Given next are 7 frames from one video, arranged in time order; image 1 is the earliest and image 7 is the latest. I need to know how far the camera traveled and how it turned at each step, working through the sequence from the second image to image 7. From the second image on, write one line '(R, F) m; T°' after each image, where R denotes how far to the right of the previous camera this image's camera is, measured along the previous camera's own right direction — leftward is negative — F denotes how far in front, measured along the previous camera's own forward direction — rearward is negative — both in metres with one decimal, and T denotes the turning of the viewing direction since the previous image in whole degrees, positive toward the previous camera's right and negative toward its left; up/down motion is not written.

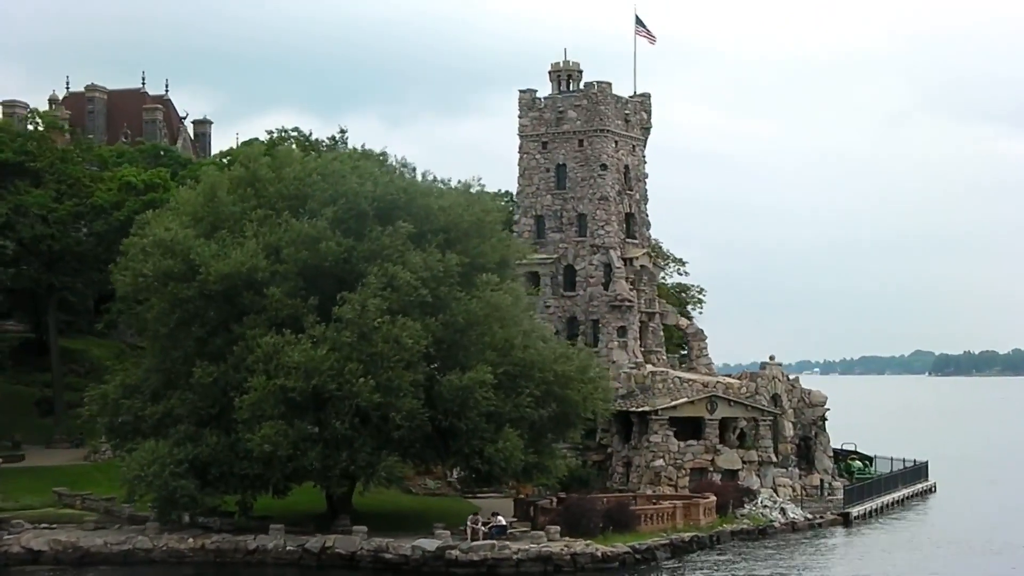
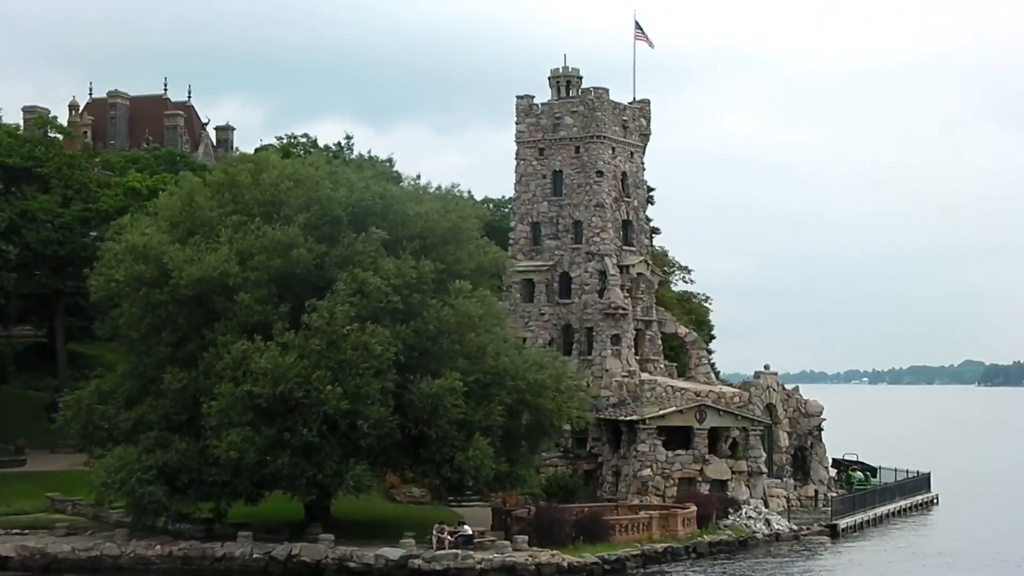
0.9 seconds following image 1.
(+2.0, +0.4) m; -2°
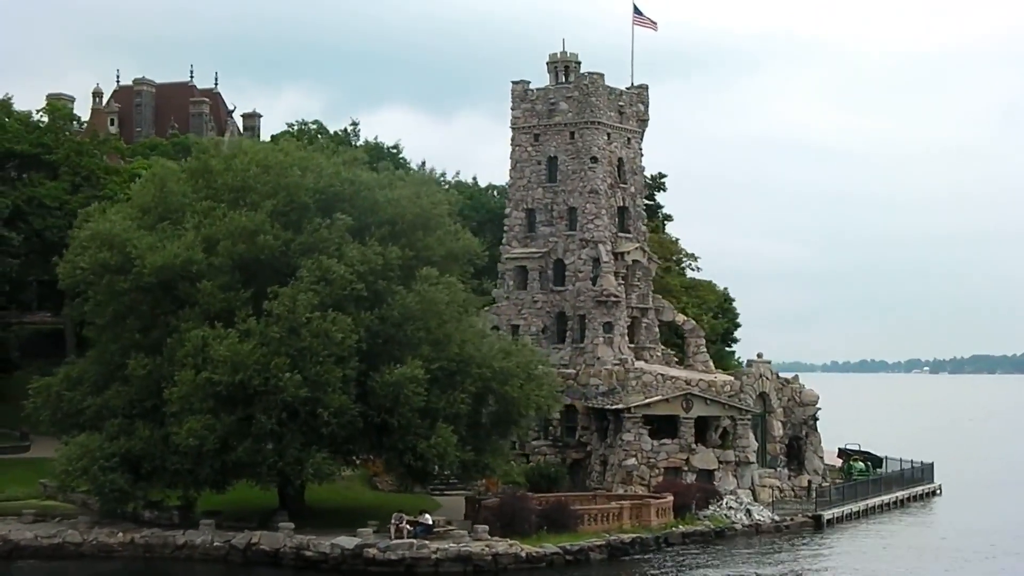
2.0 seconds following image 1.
(+2.5, +0.6) m; -2°
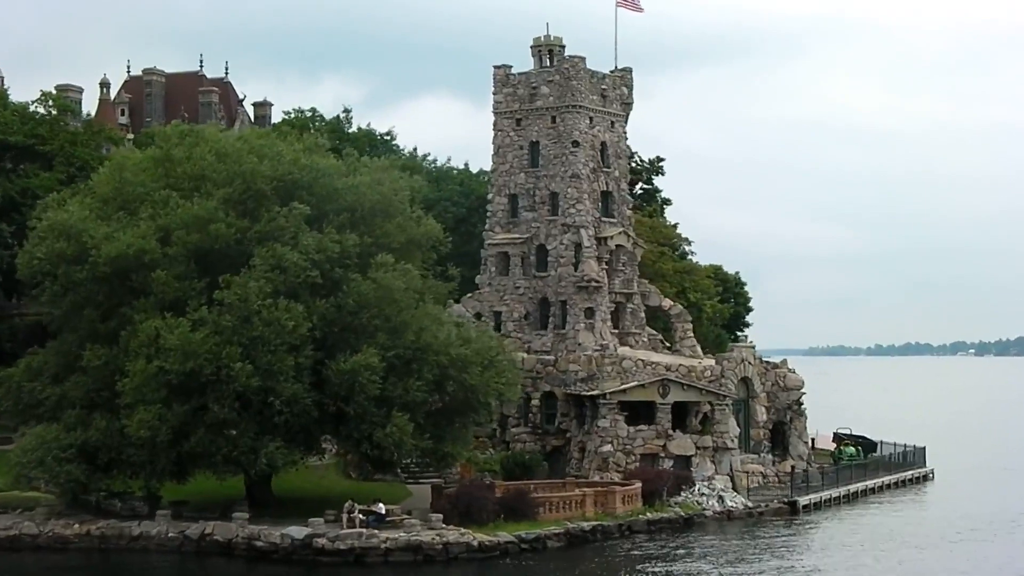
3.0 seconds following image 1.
(+2.3, +0.5) m; -1°
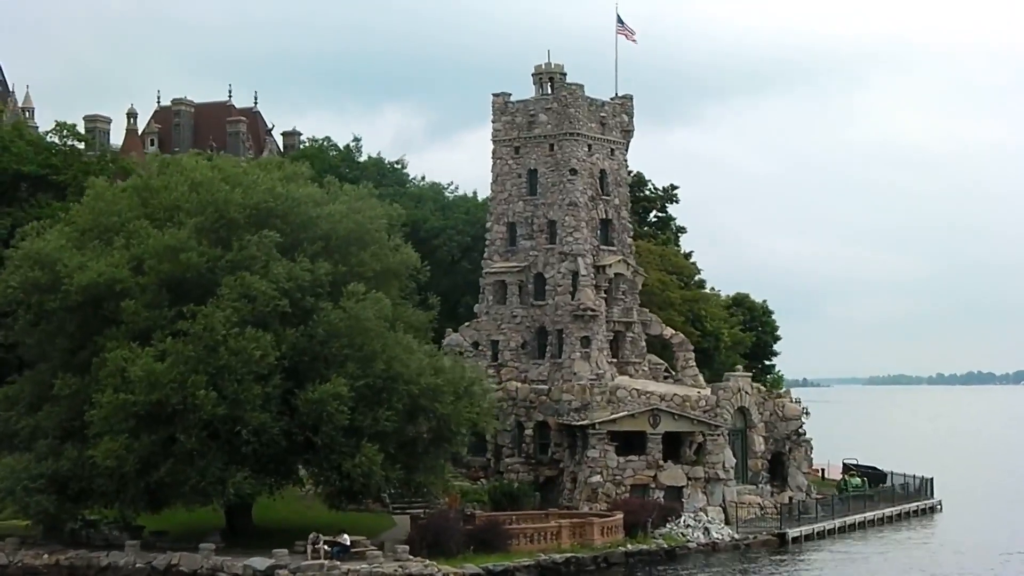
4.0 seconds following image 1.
(+2.3, +0.5) m; -2°
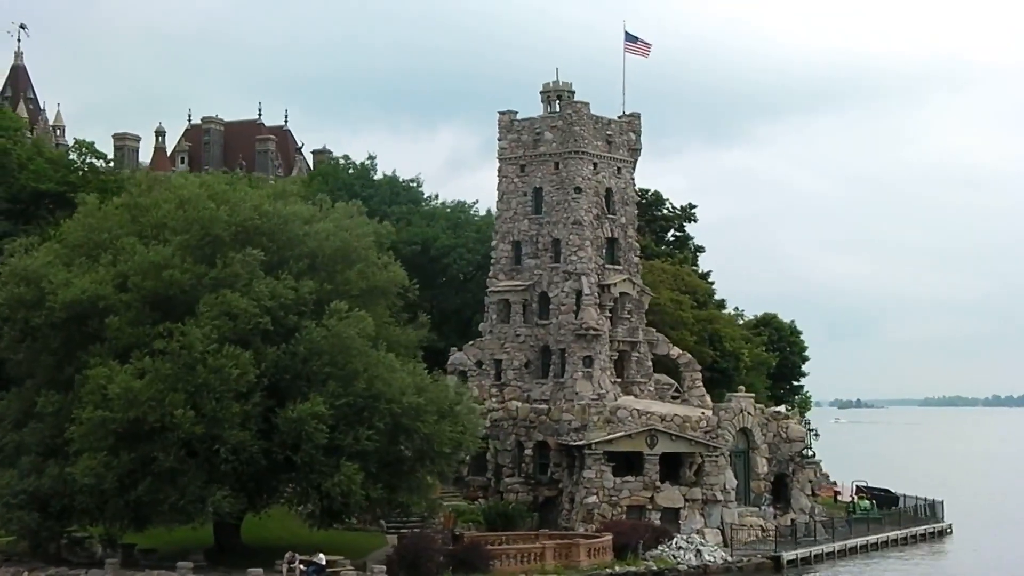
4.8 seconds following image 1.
(+1.8, +0.4) m; -2°
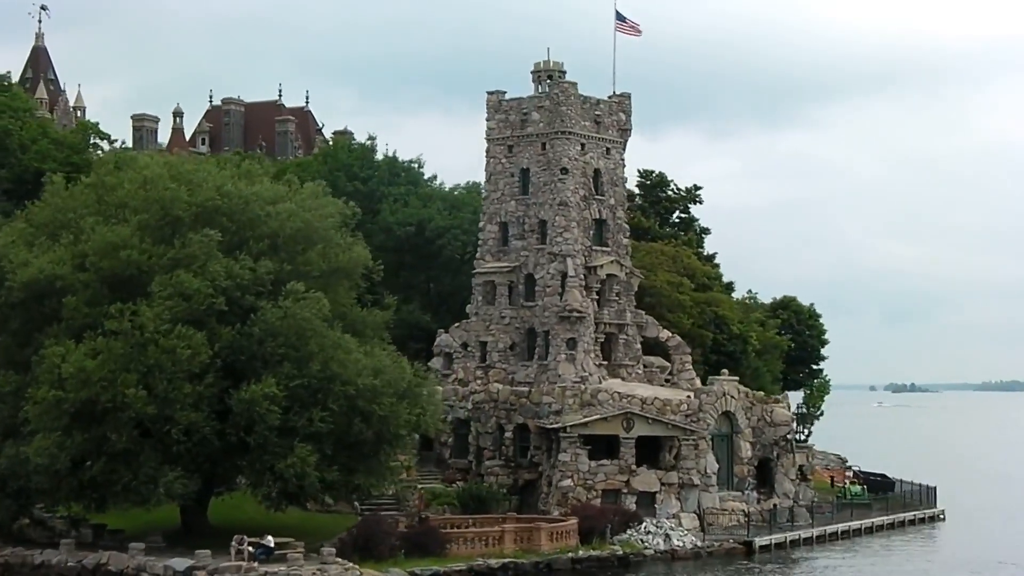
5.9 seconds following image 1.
(+2.5, +0.5) m; -2°
